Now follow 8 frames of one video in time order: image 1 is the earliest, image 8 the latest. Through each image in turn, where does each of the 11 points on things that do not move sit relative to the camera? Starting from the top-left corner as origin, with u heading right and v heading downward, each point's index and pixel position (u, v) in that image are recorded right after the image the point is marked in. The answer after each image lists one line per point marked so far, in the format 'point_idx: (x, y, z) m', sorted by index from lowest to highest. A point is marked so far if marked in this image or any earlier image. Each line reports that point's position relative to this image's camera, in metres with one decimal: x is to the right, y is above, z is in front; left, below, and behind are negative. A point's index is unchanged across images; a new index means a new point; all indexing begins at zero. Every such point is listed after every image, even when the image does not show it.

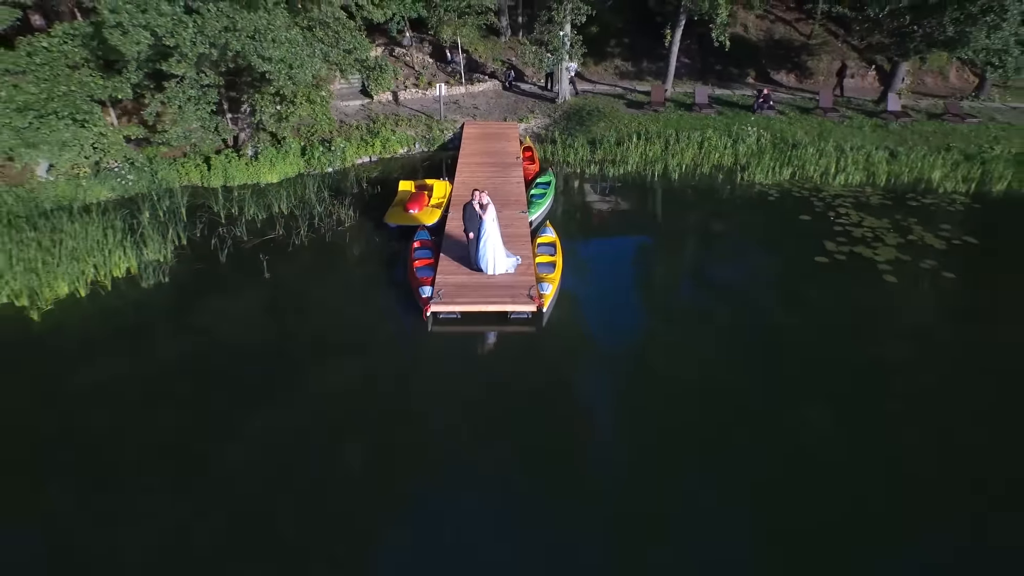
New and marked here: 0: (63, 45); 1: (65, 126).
0: (-7.2, +3.9, +10.2) m
1: (-7.4, +2.7, +10.7) m
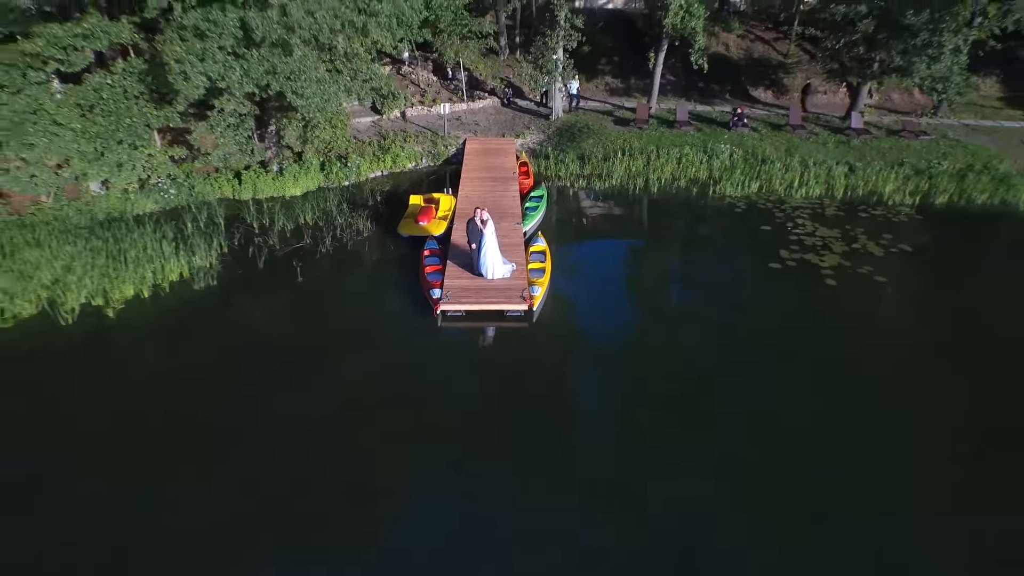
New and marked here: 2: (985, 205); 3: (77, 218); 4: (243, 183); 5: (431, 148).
0: (-7.3, +3.8, +11.8) m
1: (-7.4, +2.7, +12.4) m
2: (+11.2, +1.9, +15.3) m
3: (-8.5, +1.4, +12.2) m
4: (-6.0, +2.4, +14.2) m
5: (-2.2, +3.7, +16.8) m
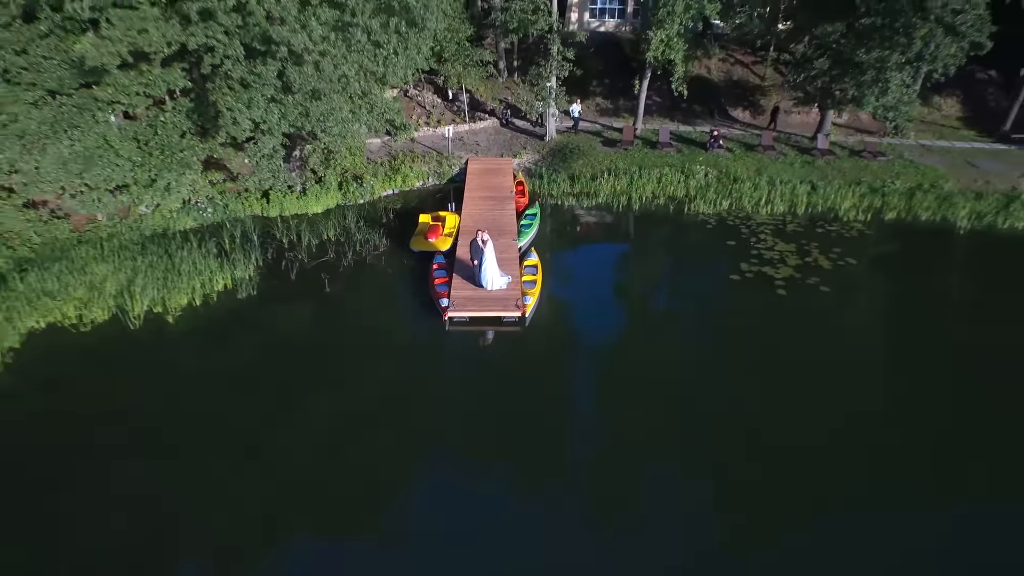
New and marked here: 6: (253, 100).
0: (-7.3, +3.7, +13.7) m
1: (-7.5, +2.5, +14.3) m
2: (+11.1, +1.7, +17.2) m
3: (-8.6, +1.3, +14.1) m
4: (-6.1, +2.2, +16.0) m
5: (-2.2, +3.5, +18.7) m
6: (-5.1, +3.6, +12.8) m
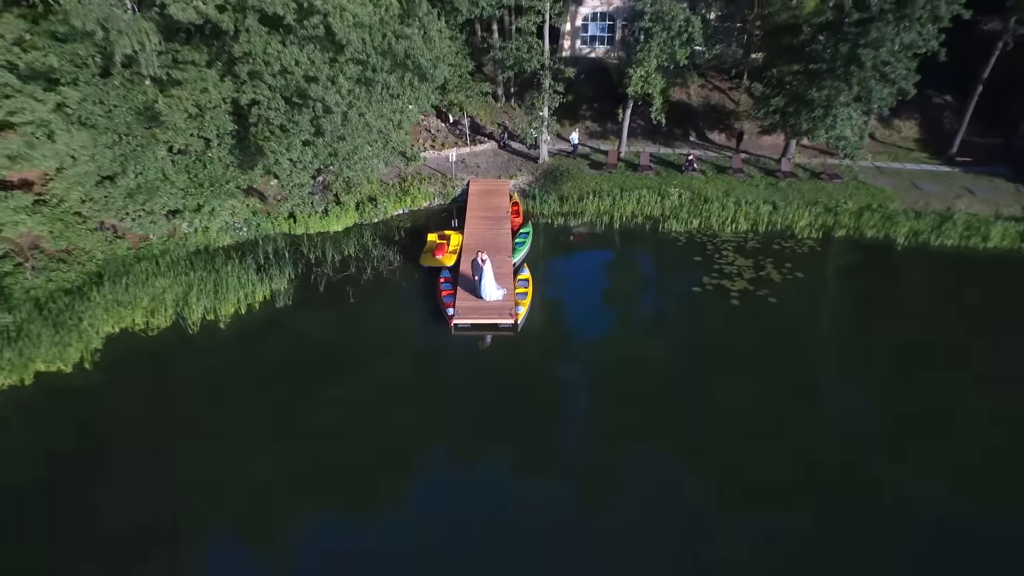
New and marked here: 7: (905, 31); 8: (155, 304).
0: (-7.5, +3.4, +16.1) m
1: (-7.6, +2.3, +16.7) m
2: (+11.0, +1.5, +19.6) m
3: (-8.7, +1.0, +16.5) m
4: (-6.2, +2.0, +18.4) m
5: (-2.3, +3.3, +21.1) m
6: (-5.2, +3.4, +15.2) m
7: (+10.4, +6.8, +17.2) m
8: (-8.3, -0.4, +14.8) m
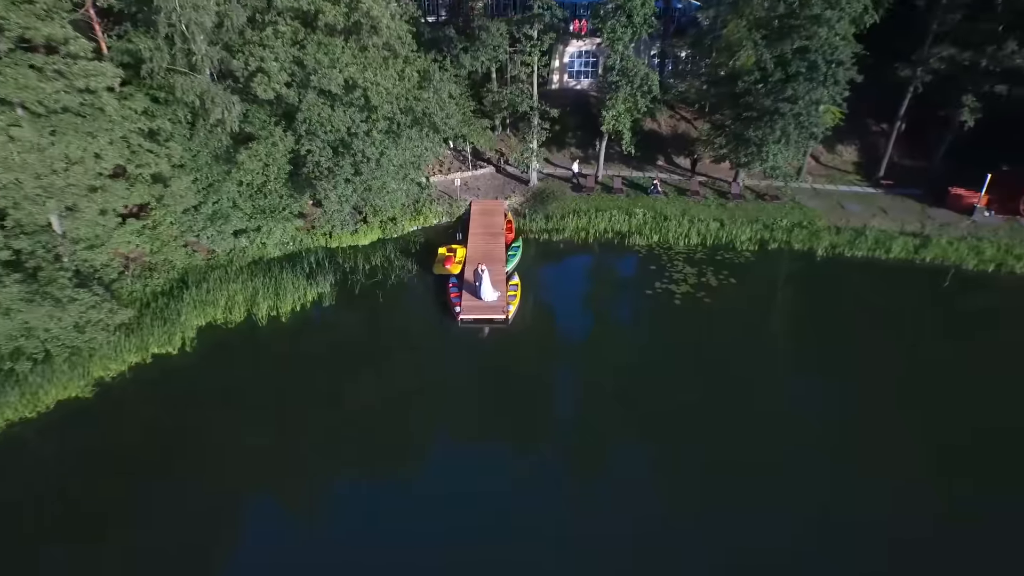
0: (-7.7, +3.3, +20.6) m
1: (-7.9, +2.2, +21.2) m
2: (+10.8, +1.4, +24.0) m
3: (-8.9, +0.9, +21.0) m
4: (-6.4, +1.9, +22.9) m
5: (-2.6, +3.2, +25.6) m
6: (-5.4, +3.3, +19.7) m
7: (+10.2, +6.7, +21.6) m
8: (-8.5, -0.5, +19.3) m
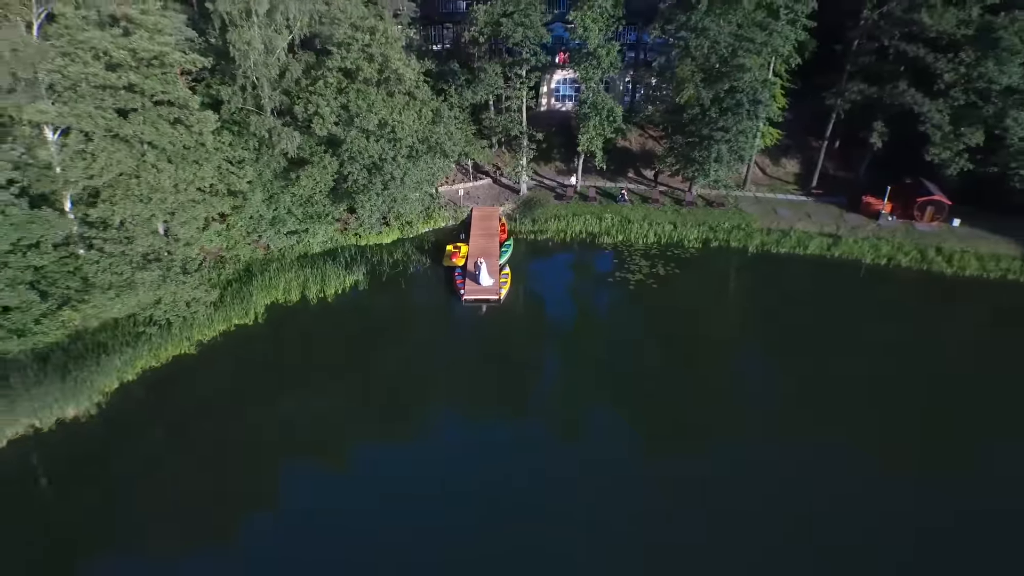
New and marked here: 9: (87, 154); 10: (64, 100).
0: (-8.0, +3.8, +26.4) m
1: (-8.2, +2.7, +27.0) m
2: (+10.4, +1.8, +29.8) m
3: (-9.3, +1.4, +26.8) m
4: (-6.8, +2.3, +28.8) m
5: (-2.9, +3.7, +31.4) m
6: (-5.8, +3.8, +25.5) m
7: (+9.9, +7.2, +27.4) m
8: (-8.9, 0.0, +25.1) m
9: (-12.2, +3.9, +18.5) m
10: (-12.3, +5.2, +18.0) m
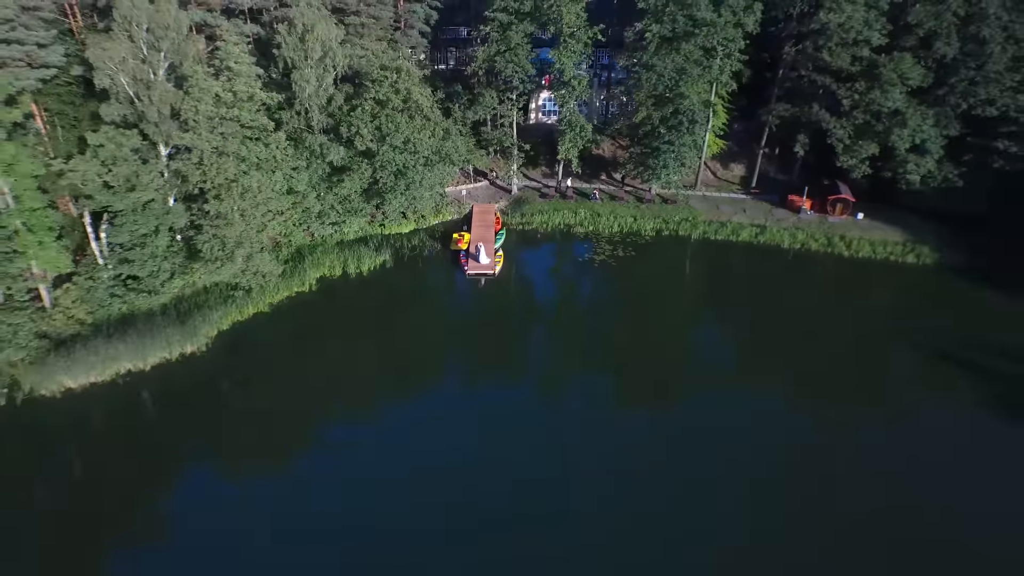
0: (-8.4, +4.9, +33.9) m
1: (-8.6, +3.8, +34.4) m
2: (+10.0, +3.0, +37.3) m
3: (-9.7, +2.5, +34.3) m
4: (-7.2, +3.5, +36.2) m
5: (-3.3, +4.8, +38.9) m
6: (-6.2, +4.9, +33.0) m
7: (+9.4, +8.3, +34.9) m
8: (-9.3, +1.1, +32.6) m
9: (-12.6, +5.0, +25.9) m
10: (-12.7, +6.3, +25.5) m
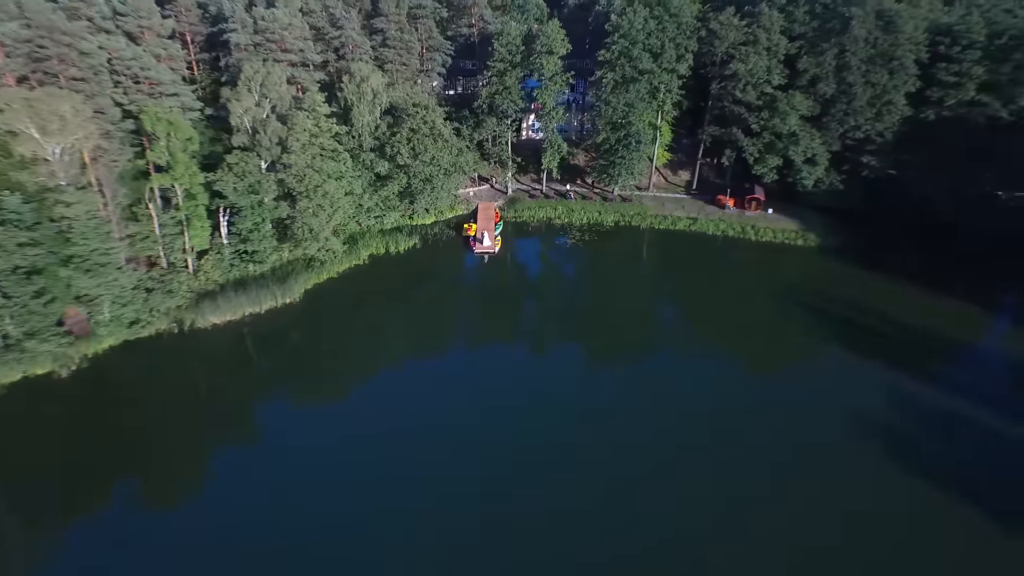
0: (-8.8, +6.6, +46.0) m
1: (-9.0, +5.5, +46.5) m
2: (+9.7, +4.7, +49.5) m
3: (-10.0, +4.2, +46.4) m
4: (-7.5, +5.2, +48.3) m
5: (-3.7, +6.5, +51.0) m
6: (-6.5, +6.6, +45.1) m
7: (+9.1, +10.1, +47.0) m
8: (-9.6, +2.8, +44.7) m
9: (-12.9, +6.7, +38.0) m
10: (-13.1, +8.0, +37.6) m
